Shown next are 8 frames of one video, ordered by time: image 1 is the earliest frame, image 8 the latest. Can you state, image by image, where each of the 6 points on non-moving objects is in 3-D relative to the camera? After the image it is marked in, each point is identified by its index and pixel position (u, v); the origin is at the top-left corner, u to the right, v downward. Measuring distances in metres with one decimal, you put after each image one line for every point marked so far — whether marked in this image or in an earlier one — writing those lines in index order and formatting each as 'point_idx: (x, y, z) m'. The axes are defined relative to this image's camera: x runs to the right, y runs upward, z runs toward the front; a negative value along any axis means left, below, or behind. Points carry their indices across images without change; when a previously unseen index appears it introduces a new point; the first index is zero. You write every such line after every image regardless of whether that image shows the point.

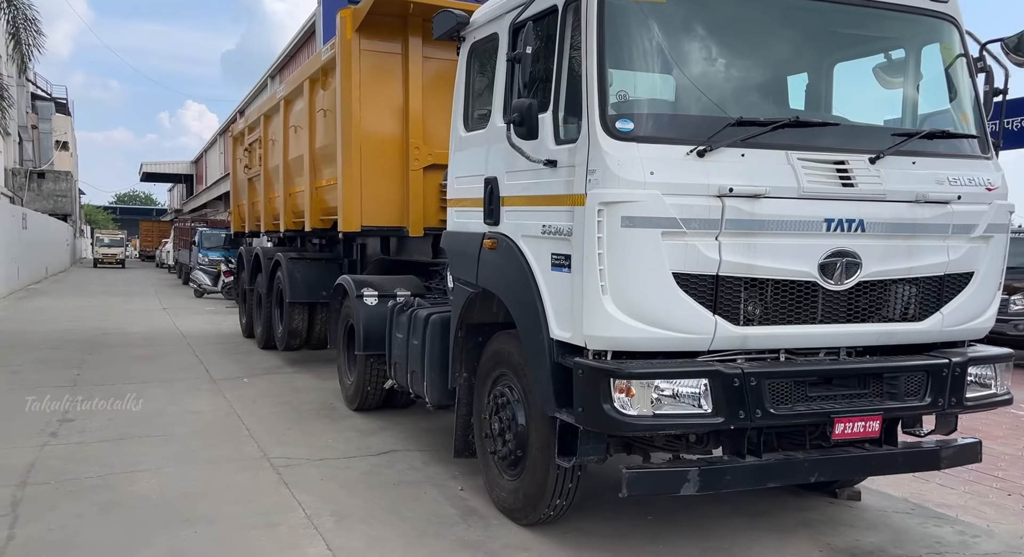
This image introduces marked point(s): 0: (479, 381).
0: (-0.1, -0.6, +3.7) m
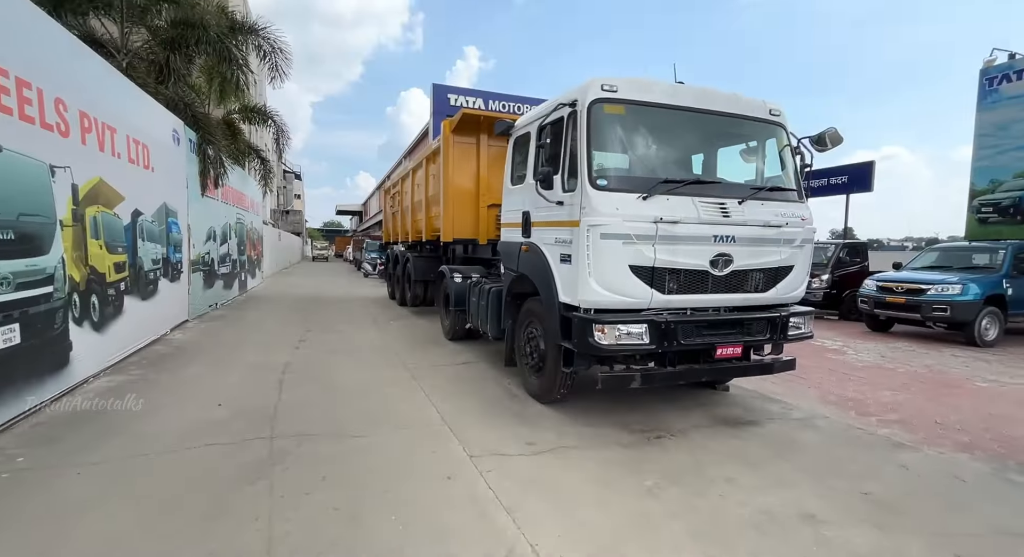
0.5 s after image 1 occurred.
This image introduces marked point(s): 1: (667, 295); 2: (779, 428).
0: (+0.1, -0.5, +5.5) m
1: (+1.3, -0.1, +4.0) m
2: (+2.3, -1.3, +4.2) m
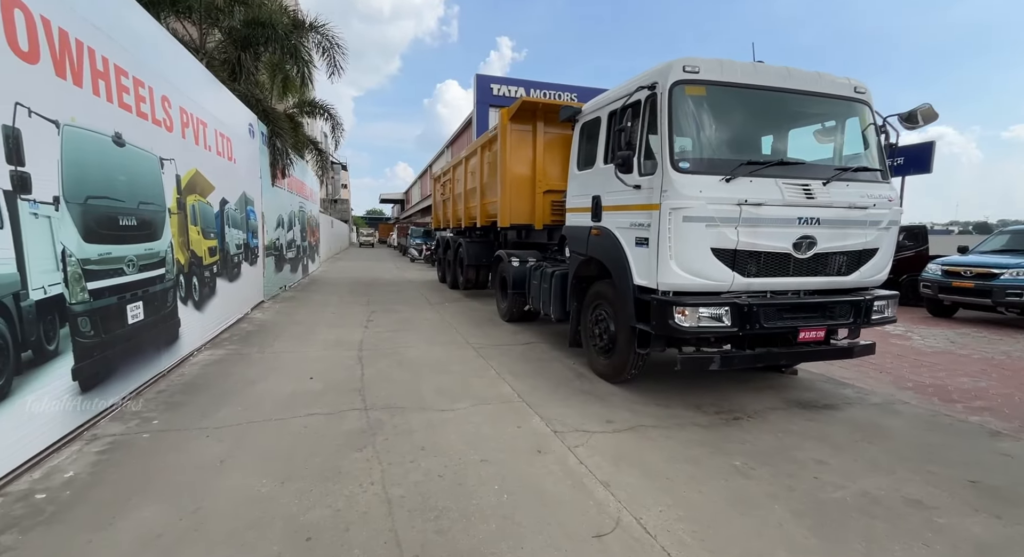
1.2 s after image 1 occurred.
0: (+0.9, -0.3, +5.6) m
1: (+2.0, 0.0, +4.0) m
2: (+3.0, -1.1, +4.1) m
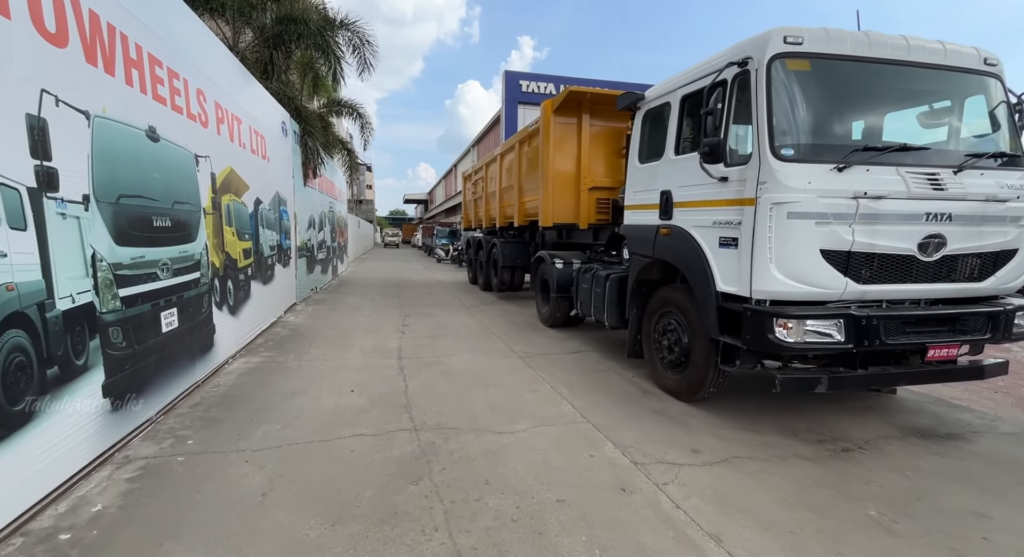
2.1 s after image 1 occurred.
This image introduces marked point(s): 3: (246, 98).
0: (+1.5, -0.4, +5.1) m
1: (+2.5, -0.1, +3.4) m
2: (+3.5, -1.2, +3.5) m
3: (-4.0, +2.7, +7.2) m
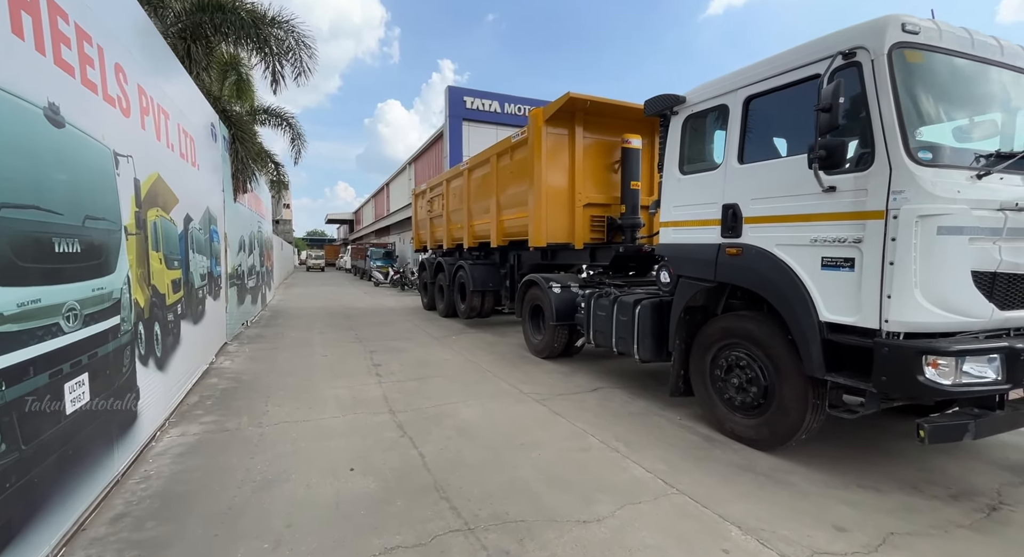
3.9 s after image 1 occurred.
0: (+1.7, -0.6, +4.4) m
1: (+3.0, -0.2, +2.9) m
2: (+4.0, -1.3, +3.1) m
3: (-4.1, +2.3, +5.8) m
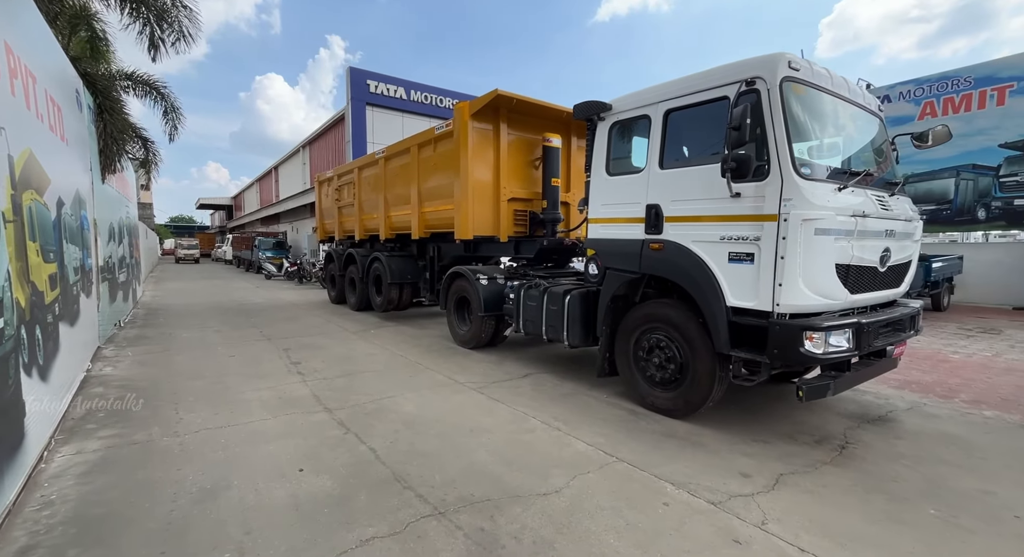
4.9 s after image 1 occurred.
0: (+1.2, -0.6, +4.9) m
1: (+2.7, -0.1, +3.7) m
2: (+3.7, -1.2, +4.1) m
3: (-4.9, +2.3, +5.0) m
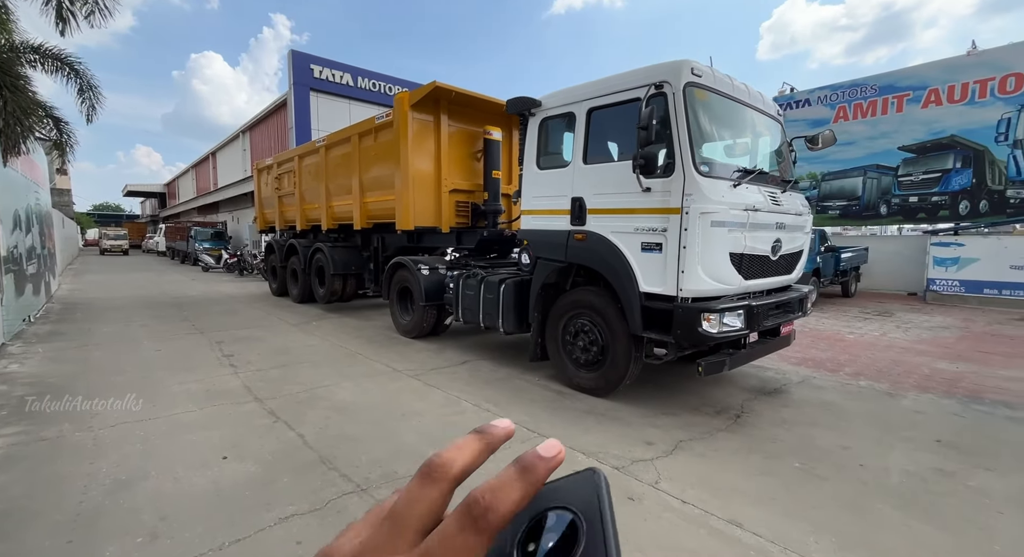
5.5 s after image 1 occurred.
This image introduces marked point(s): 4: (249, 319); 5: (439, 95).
0: (+0.5, -0.4, +5.2) m
1: (+2.1, 0.0, +4.2) m
2: (+3.1, -1.1, +4.7) m
3: (-5.6, +2.4, +4.7) m
4: (-5.2, -0.8, +9.5) m
5: (-1.1, +2.8, +7.2) m
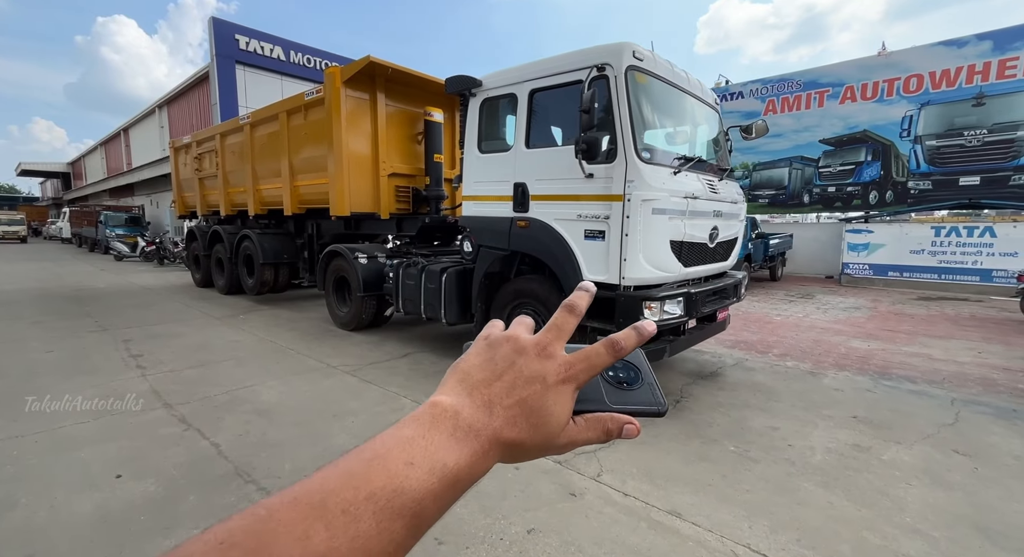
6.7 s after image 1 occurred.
0: (-0.2, -0.3, +5.1) m
1: (+1.6, +0.1, +4.2) m
2: (+2.5, -1.0, +4.9) m
3: (-6.1, +2.4, +3.8) m
4: (-6.3, -0.6, +8.8) m
5: (-2.0, +2.9, +6.8) m
